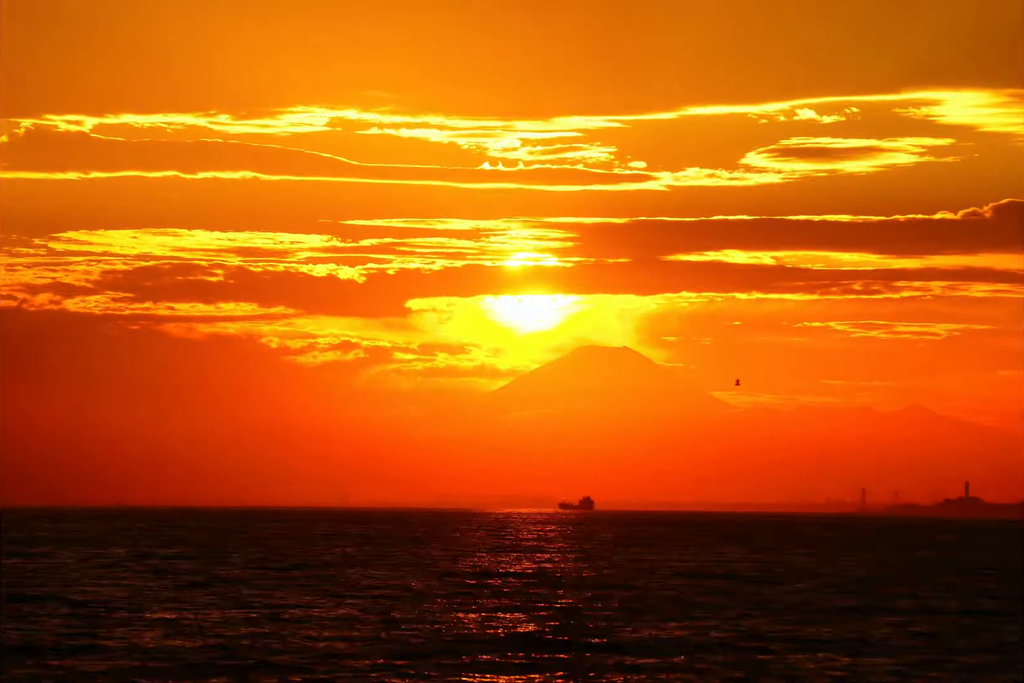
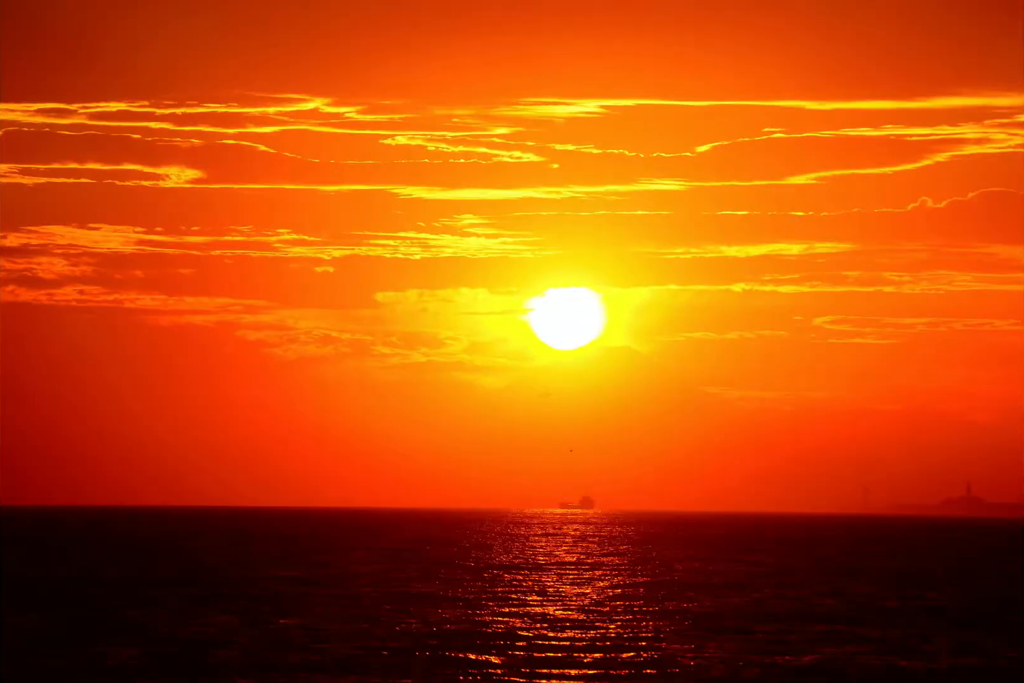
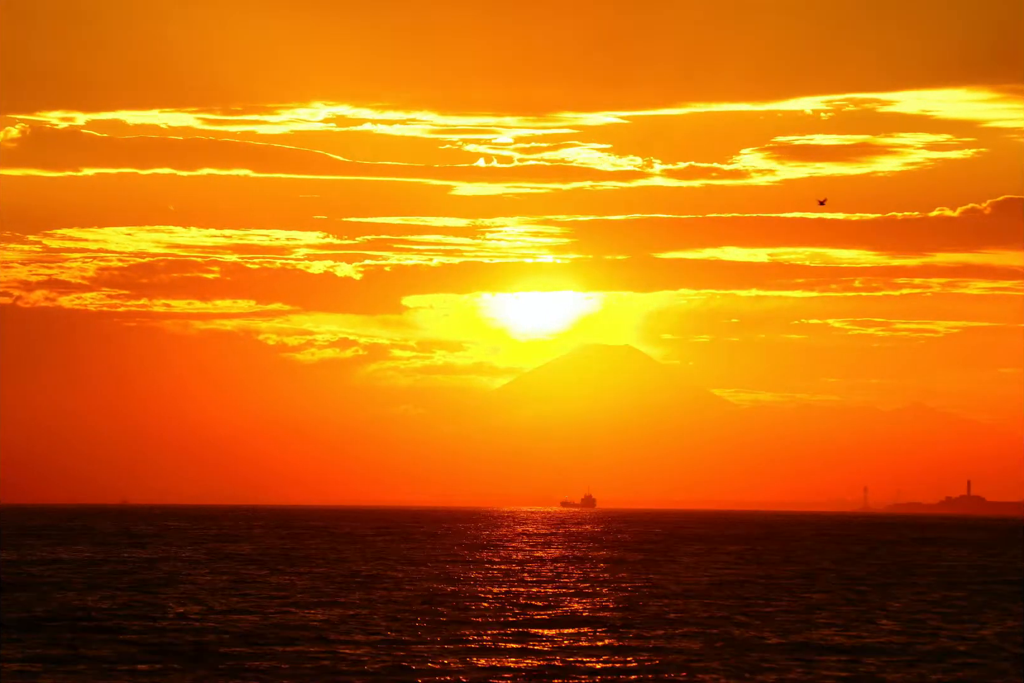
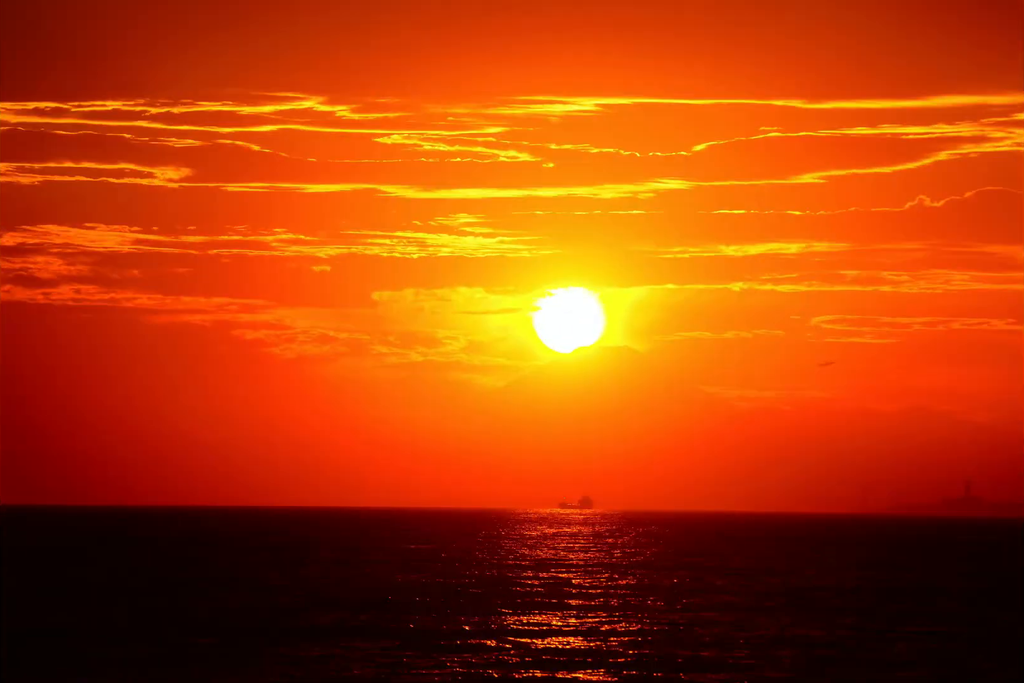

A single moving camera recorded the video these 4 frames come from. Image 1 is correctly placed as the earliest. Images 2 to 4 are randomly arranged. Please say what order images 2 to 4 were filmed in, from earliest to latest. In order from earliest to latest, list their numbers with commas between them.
3, 2, 4
